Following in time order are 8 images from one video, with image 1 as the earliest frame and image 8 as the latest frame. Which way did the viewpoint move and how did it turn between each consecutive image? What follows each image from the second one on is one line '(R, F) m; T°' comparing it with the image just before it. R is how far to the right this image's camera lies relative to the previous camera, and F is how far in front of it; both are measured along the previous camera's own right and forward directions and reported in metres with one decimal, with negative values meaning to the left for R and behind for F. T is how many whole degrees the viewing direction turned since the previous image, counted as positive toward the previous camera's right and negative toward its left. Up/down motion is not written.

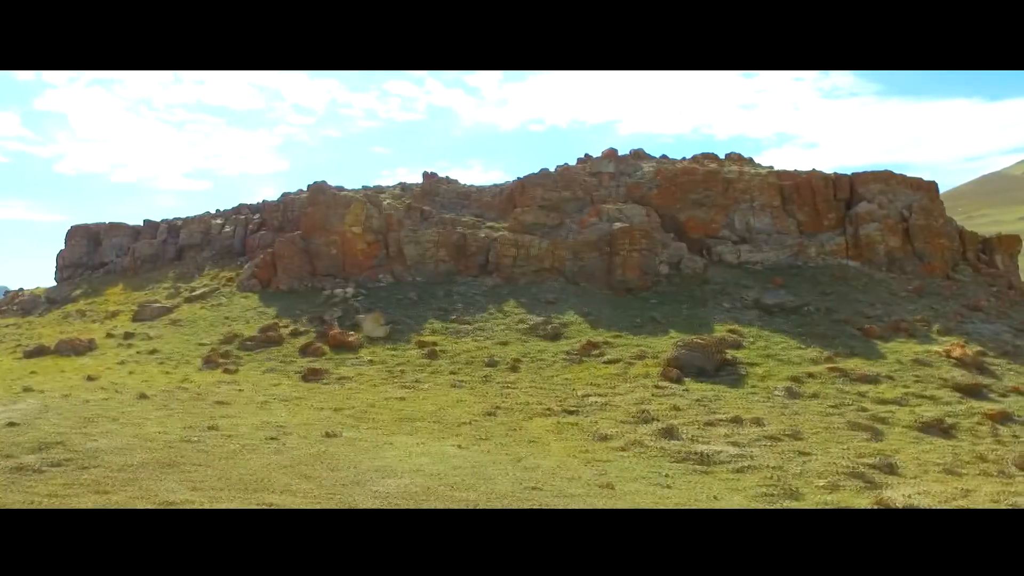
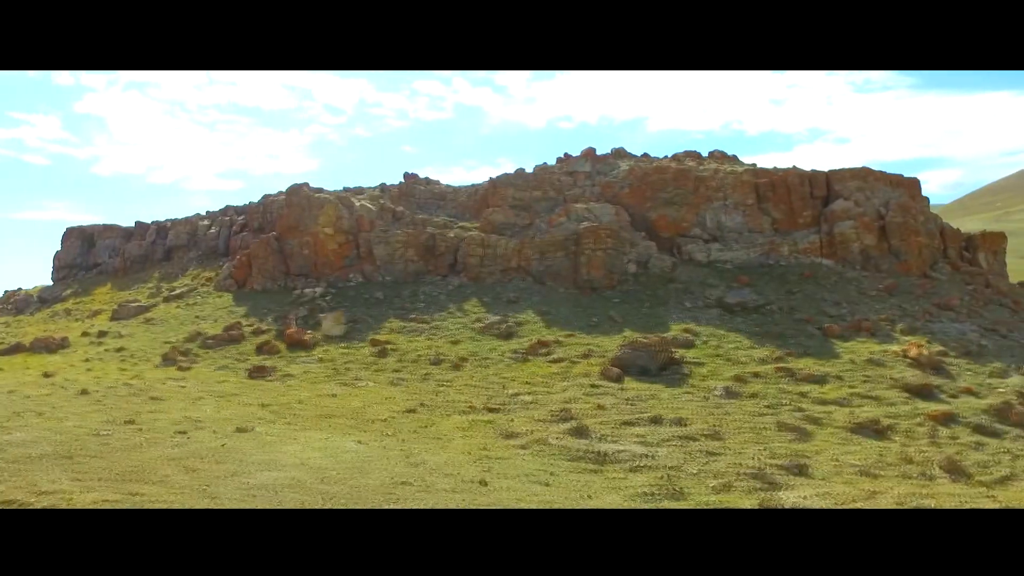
(+1.6, -0.1) m; -2°
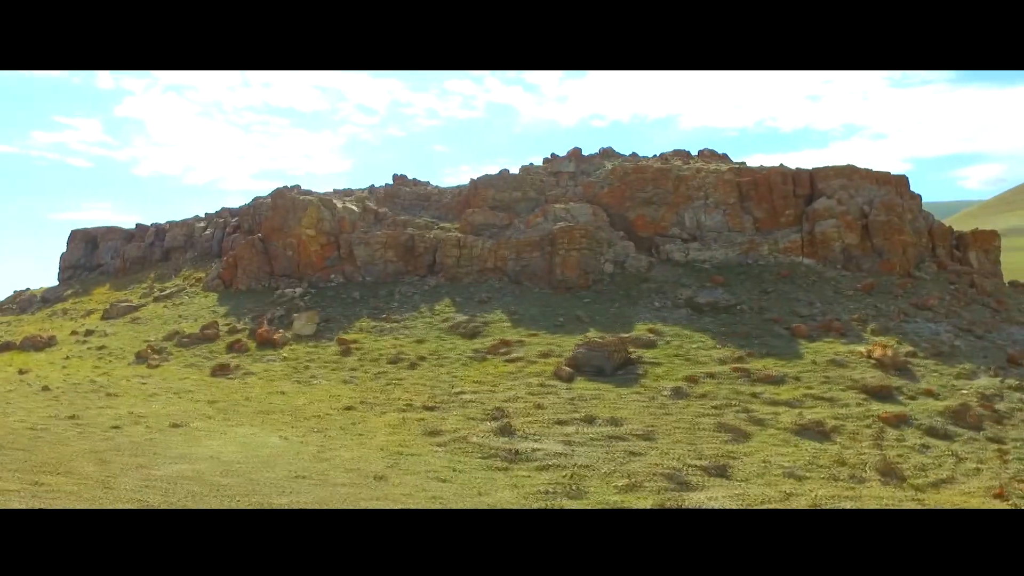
(+1.4, -0.1) m; -3°
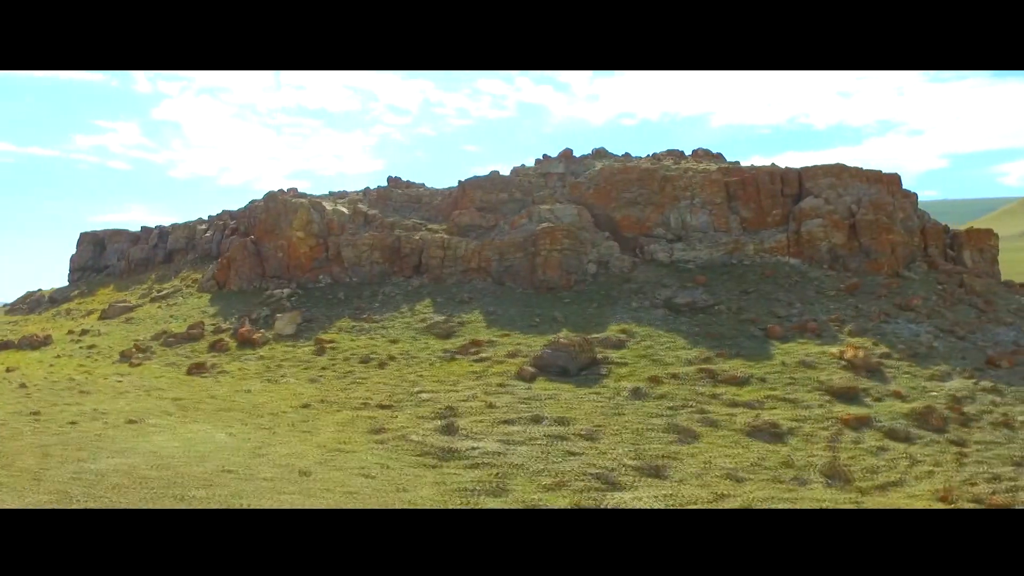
(+1.2, -0.1) m; -2°
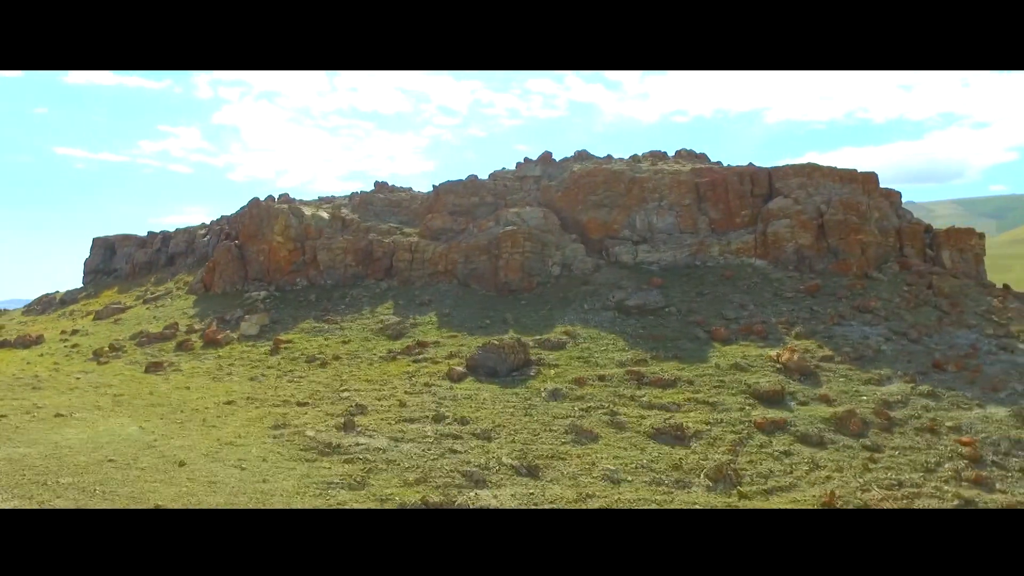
(+2.2, -0.2) m; -4°
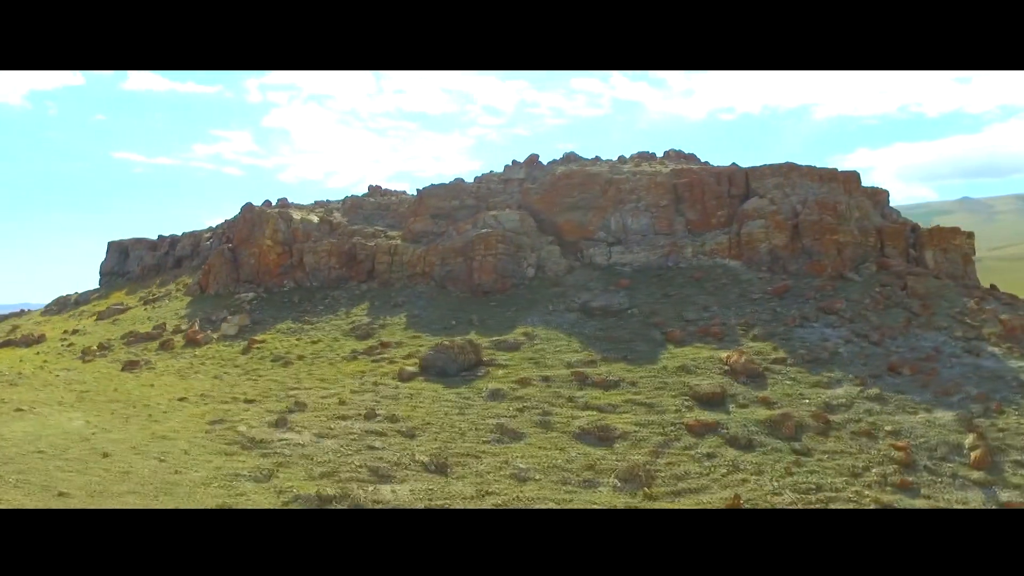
(+1.8, -0.2) m; -4°
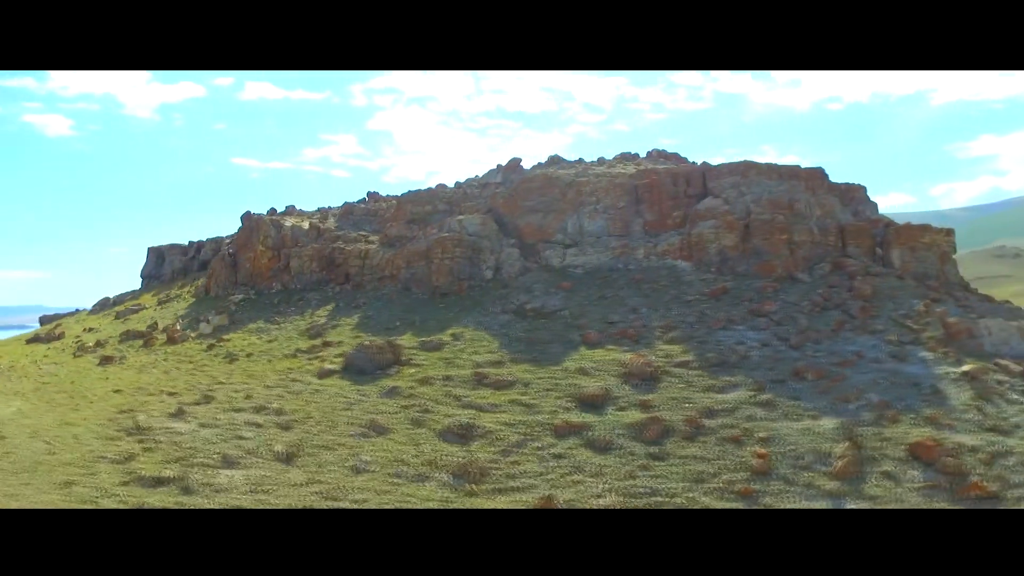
(+3.6, -0.2) m; -8°
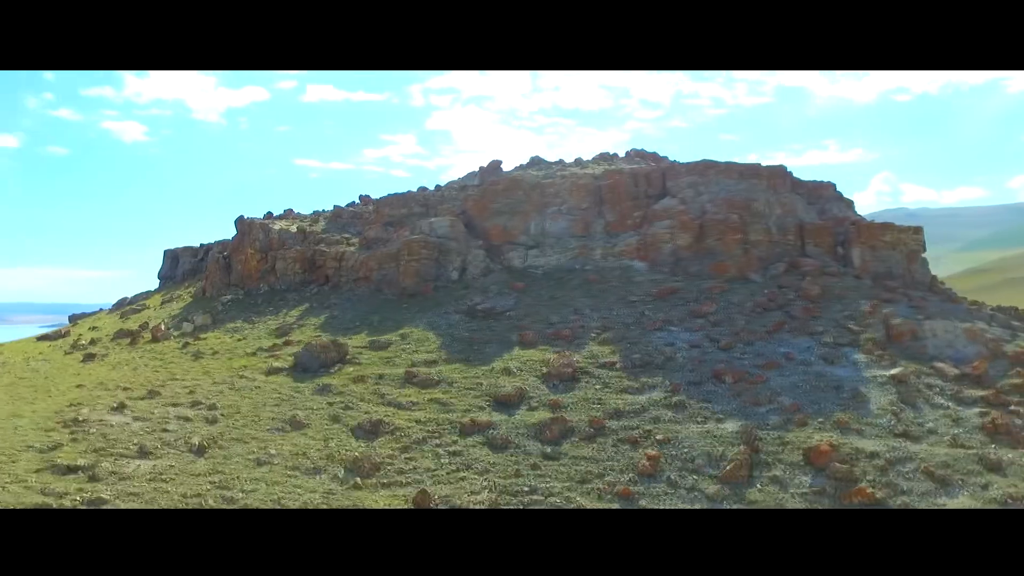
(+2.4, -0.2) m; -4°
